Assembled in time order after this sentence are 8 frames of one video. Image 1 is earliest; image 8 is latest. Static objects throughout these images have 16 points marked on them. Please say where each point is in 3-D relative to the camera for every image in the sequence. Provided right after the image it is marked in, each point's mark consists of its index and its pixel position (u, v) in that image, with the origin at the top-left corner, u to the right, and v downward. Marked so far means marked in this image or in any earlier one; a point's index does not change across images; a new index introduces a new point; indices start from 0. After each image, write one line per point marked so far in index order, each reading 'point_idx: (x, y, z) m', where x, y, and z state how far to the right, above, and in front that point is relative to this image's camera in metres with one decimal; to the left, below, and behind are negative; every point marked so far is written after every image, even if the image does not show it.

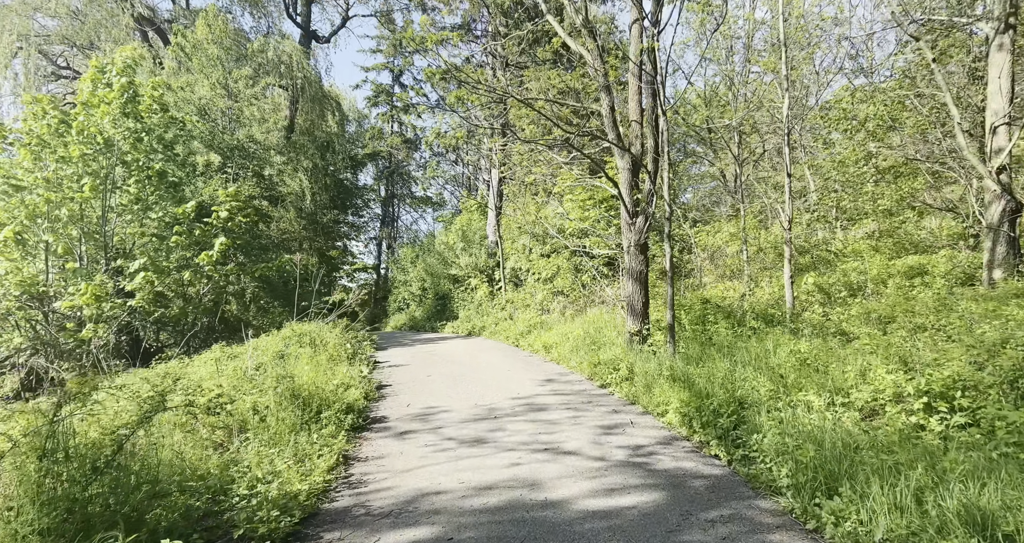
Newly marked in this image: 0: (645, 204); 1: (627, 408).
0: (+2.0, +1.0, +9.4) m
1: (+1.3, -1.6, +7.4) m
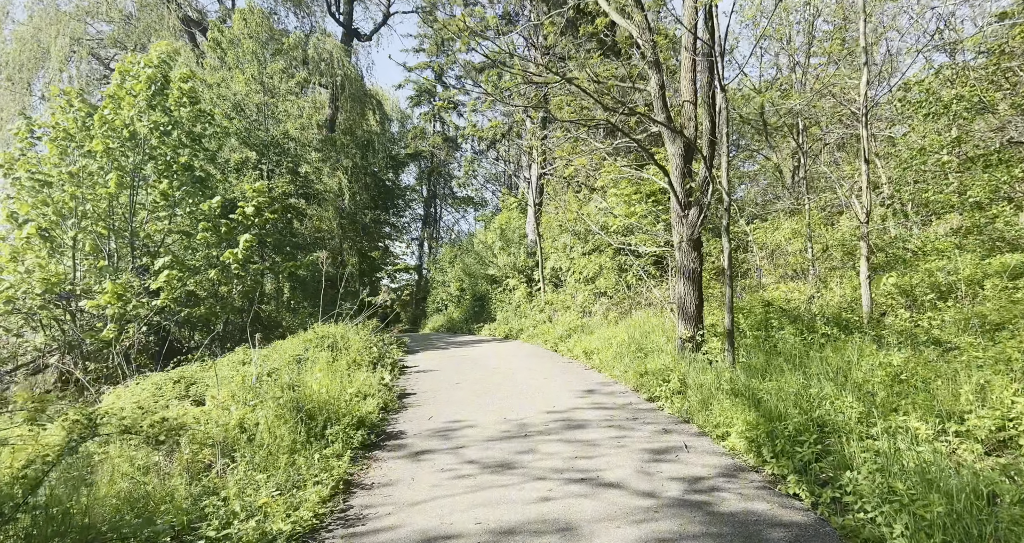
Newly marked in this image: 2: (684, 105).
0: (+2.5, +1.0, +8.4) m
1: (+1.7, -1.6, +6.3) m
2: (+2.4, +2.4, +8.8) m
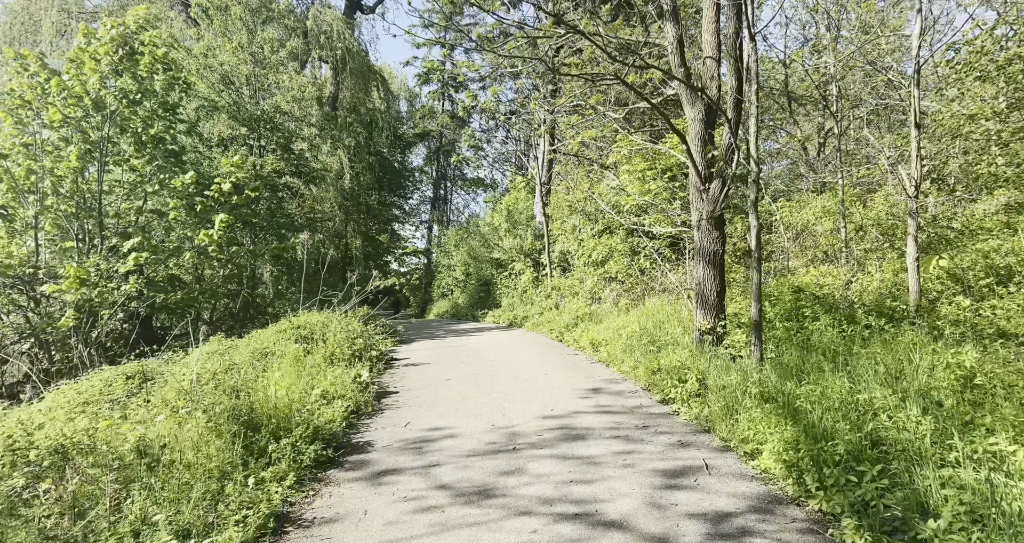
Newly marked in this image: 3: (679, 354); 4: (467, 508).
0: (+2.5, +1.2, +7.2) m
1: (+1.6, -1.4, +5.3) m
2: (+2.4, +2.6, +7.6) m
3: (+1.9, -1.0, +7.3) m
4: (-0.3, -1.5, +4.1) m
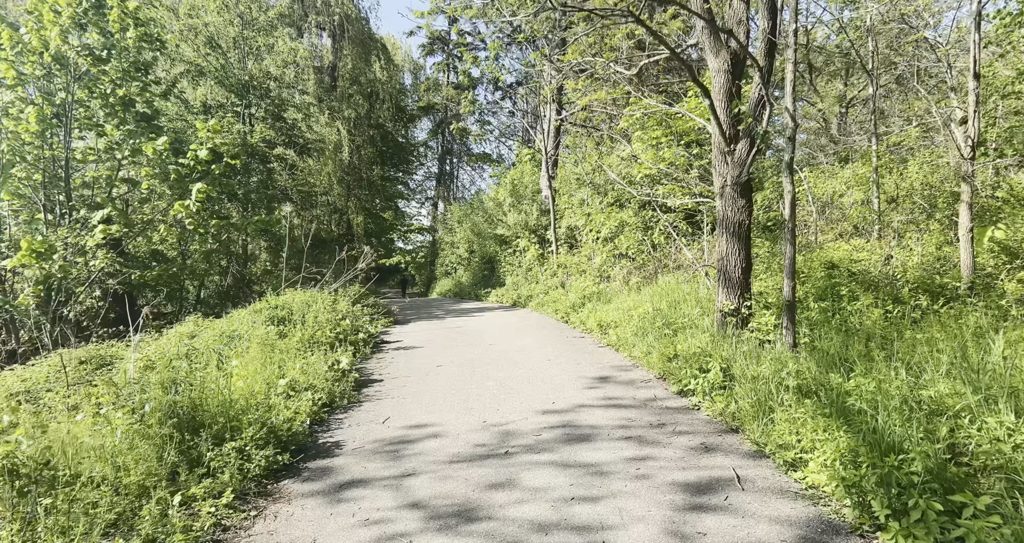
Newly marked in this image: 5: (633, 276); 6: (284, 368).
0: (+2.4, +1.5, +6.3) m
1: (+1.5, -1.2, +4.5) m
2: (+2.4, +2.9, +6.7) m
3: (+1.9, -0.7, +6.4) m
4: (-0.4, -1.4, +3.3) m
5: (+2.2, -0.1, +11.3) m
6: (-2.2, -0.9, +5.9) m
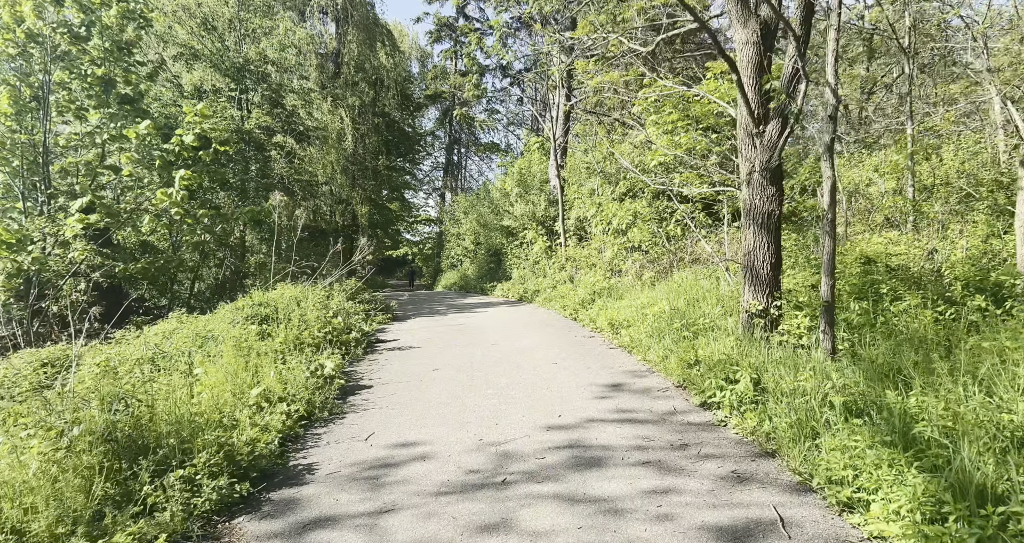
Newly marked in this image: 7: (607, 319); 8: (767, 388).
0: (+2.5, +1.6, +5.6) m
1: (+1.5, -1.2, +3.8) m
2: (+2.4, +2.9, +5.9) m
3: (+1.9, -0.7, +5.8) m
4: (-0.4, -1.4, +2.6) m
5: (+2.3, 0.0, +10.6) m
6: (-2.2, -0.9, +5.3) m
7: (+1.3, -0.7, +8.7) m
8: (+1.9, -0.9, +4.7) m
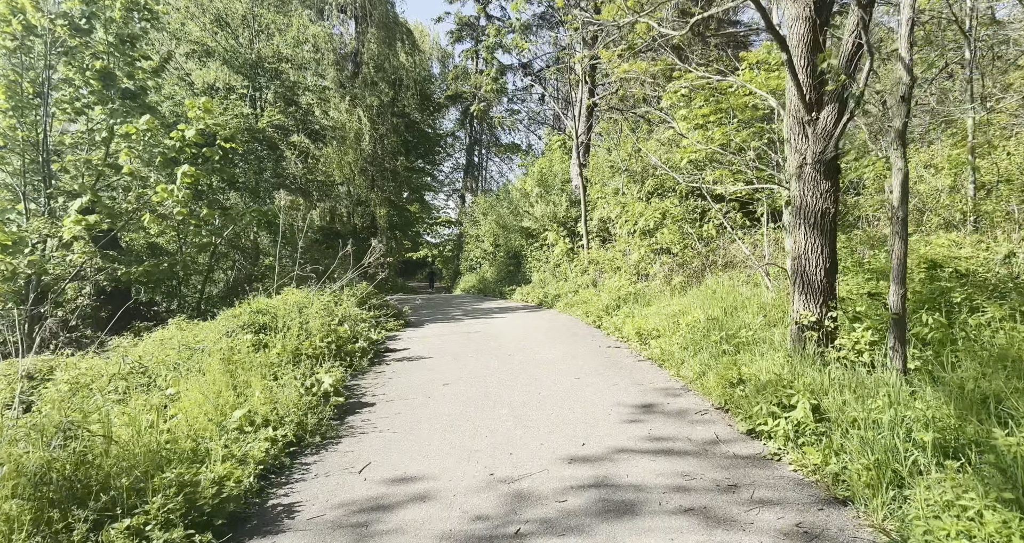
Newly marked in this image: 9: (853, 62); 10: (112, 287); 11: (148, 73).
0: (+2.6, +1.5, +4.9) m
1: (+1.6, -1.3, +3.1) m
2: (+2.5, +2.9, +5.2) m
3: (+2.1, -0.7, +5.0) m
4: (-0.4, -1.4, +2.0) m
5: (+2.6, 0.0, +9.9) m
6: (-2.0, -0.9, +4.8) m
7: (+1.6, -0.7, +8.1) m
8: (+2.1, -0.9, +4.0) m
9: (+2.7, +1.7, +4.9) m
10: (-6.8, -0.3, +10.5) m
11: (-6.1, +3.3, +10.3) m
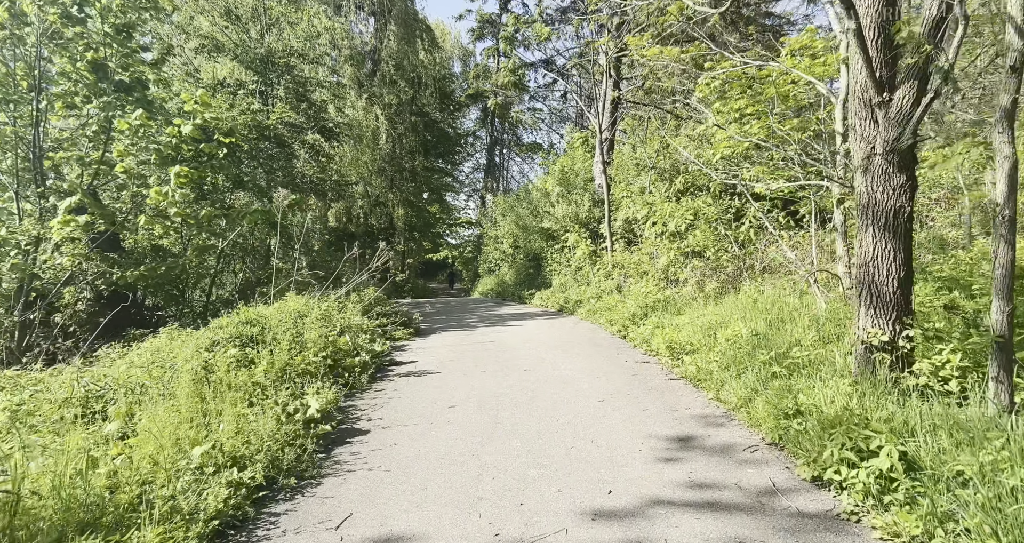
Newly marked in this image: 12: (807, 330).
0: (+2.7, +1.4, +4.0) m
1: (+1.6, -1.3, +2.3) m
2: (+2.7, +2.8, +4.4) m
3: (+2.2, -0.8, +4.2) m
4: (-0.4, -1.5, +1.2) m
5: (+2.9, -0.1, +9.0) m
6: (-2.0, -1.0, +4.1) m
7: (+1.8, -0.8, +7.2) m
8: (+2.1, -1.0, +3.2) m
9: (+2.8, +1.6, +4.1) m
10: (-6.5, -0.3, +10.0) m
11: (-5.8, +3.2, +9.8) m
12: (+2.6, -0.5, +5.5) m
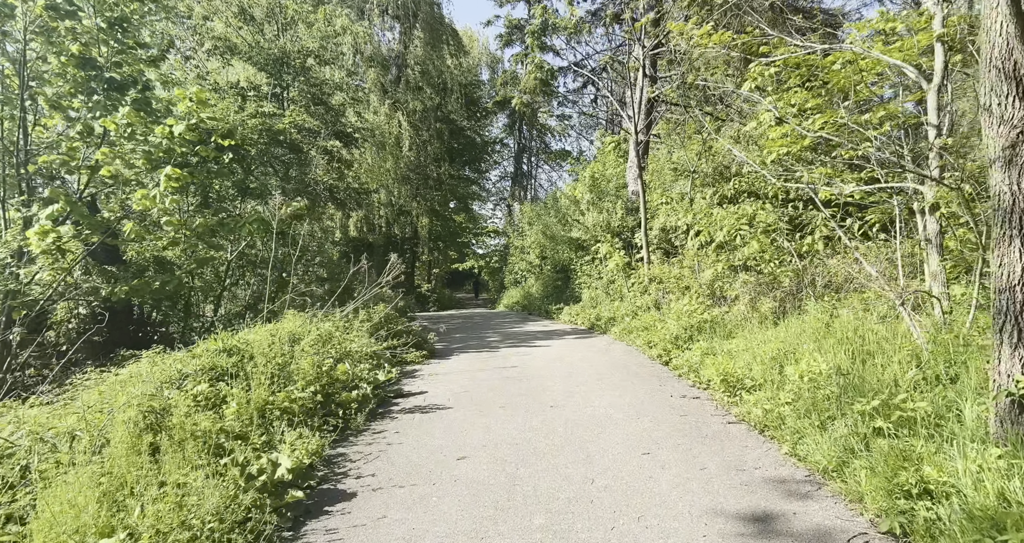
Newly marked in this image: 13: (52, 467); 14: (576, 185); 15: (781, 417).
0: (+2.8, +1.3, +2.9) m
1: (+1.6, -1.4, +1.2) m
2: (+2.8, +2.6, +3.3) m
3: (+2.3, -0.9, +3.1) m
4: (-0.4, -1.6, +0.2) m
5: (+3.2, -0.3, +7.9) m
6: (-1.8, -1.1, +3.1) m
7: (+2.0, -1.0, +6.1) m
8: (+2.2, -1.1, +2.1) m
9: (+2.9, +1.5, +3.0) m
10: (-6.1, -0.5, +9.2) m
11: (-5.4, +3.0, +9.1) m
12: (+2.8, -0.7, +4.4) m
13: (-2.5, -1.0, +3.4) m
14: (+1.8, +2.4, +17.3) m
15: (+2.0, -1.1, +4.7) m
